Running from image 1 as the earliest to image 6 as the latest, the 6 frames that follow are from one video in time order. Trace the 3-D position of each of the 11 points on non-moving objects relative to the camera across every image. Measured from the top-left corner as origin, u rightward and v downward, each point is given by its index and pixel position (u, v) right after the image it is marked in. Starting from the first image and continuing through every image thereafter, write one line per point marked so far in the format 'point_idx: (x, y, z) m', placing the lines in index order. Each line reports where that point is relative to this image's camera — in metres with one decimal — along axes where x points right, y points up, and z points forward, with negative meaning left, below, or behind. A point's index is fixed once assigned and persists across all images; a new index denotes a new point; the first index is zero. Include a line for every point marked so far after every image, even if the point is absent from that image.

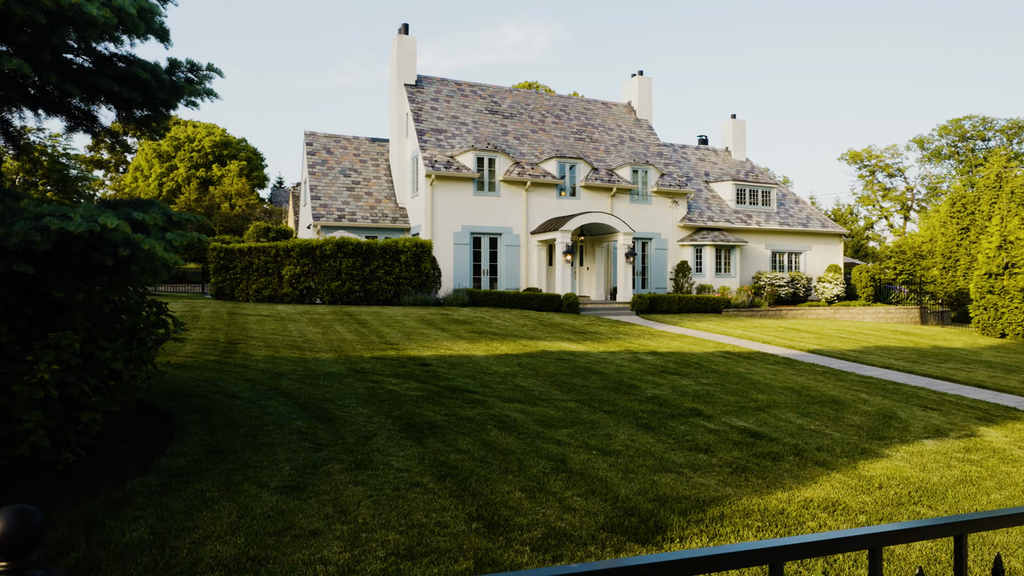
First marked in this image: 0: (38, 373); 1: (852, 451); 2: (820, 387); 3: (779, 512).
0: (-2.7, -0.5, +3.3) m
1: (+3.8, -1.9, +6.4) m
2: (+5.2, -1.7, +9.7) m
3: (+2.2, -1.8, +4.6) m
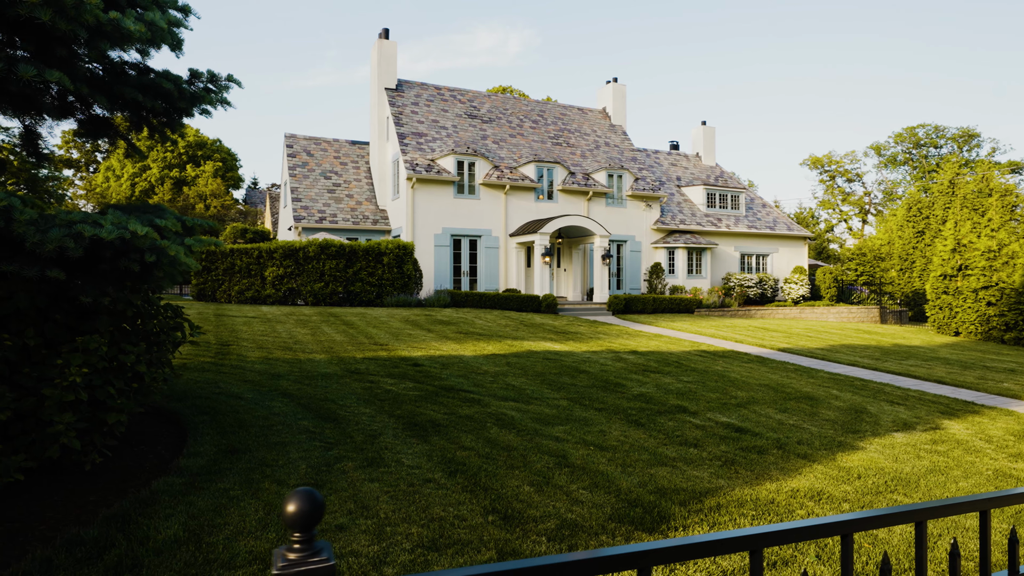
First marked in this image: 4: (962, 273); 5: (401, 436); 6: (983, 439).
0: (-2.6, -0.5, +3.4) m
1: (+3.8, -1.9, +6.8) m
2: (+5.0, -1.7, +10.1) m
3: (+2.2, -1.8, +4.9) m
4: (+14.7, +0.5, +18.8) m
5: (-1.1, -1.4, +5.4) m
6: (+6.2, -2.0, +7.6) m
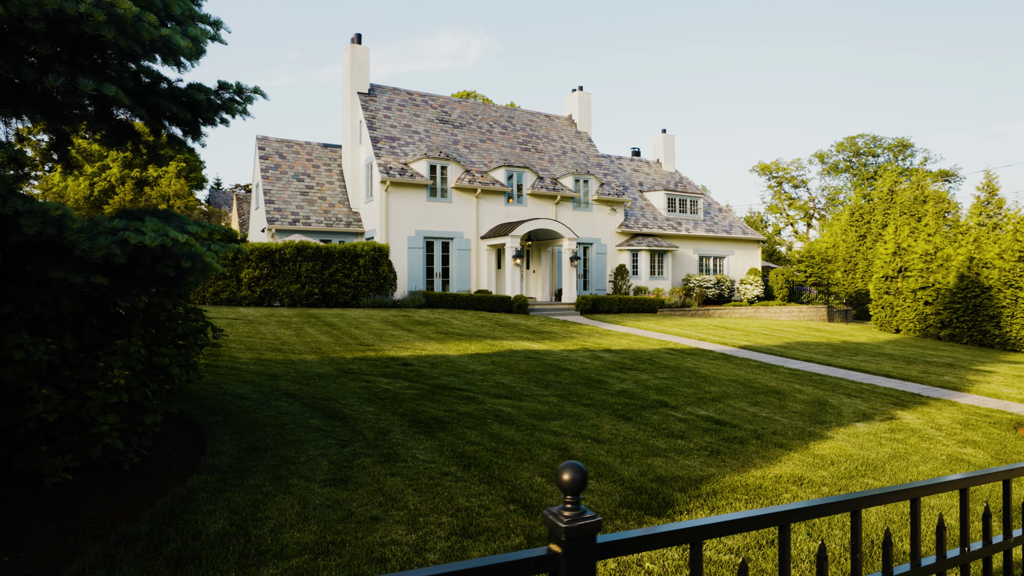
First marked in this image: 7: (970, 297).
0: (-2.4, -0.5, +3.4) m
1: (+3.7, -1.9, +7.4) m
2: (+4.7, -1.7, +10.8) m
3: (+2.3, -1.9, +5.3) m
4: (+13.6, +0.5, +20.2) m
5: (-1.0, -1.4, +5.6) m
6: (+6.1, -2.0, +8.3) m
7: (+14.2, -0.3, +17.8) m
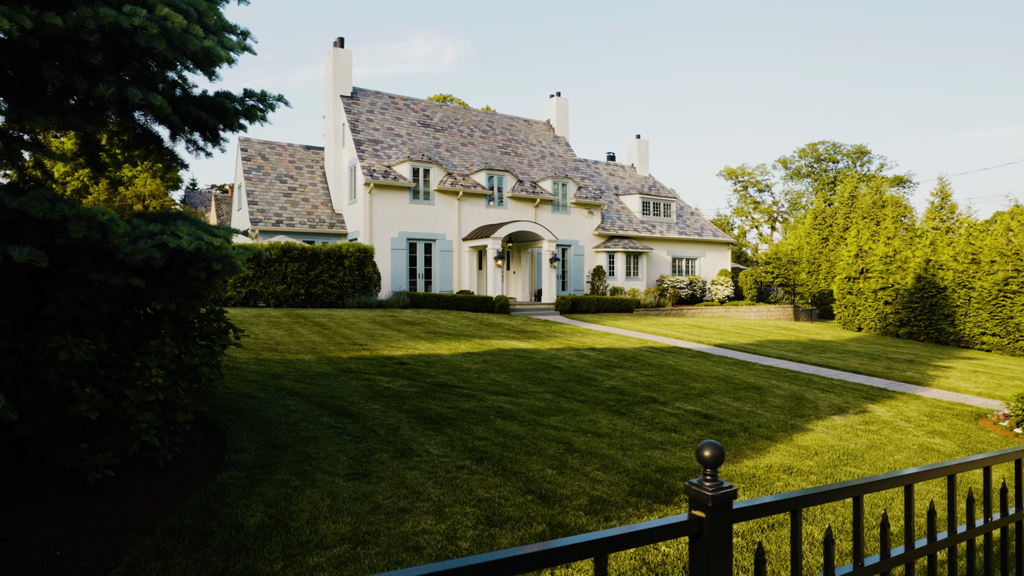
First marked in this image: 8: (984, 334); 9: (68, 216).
0: (-2.2, -0.5, +3.5) m
1: (+3.7, -1.9, +7.7) m
2: (+4.4, -1.7, +11.2) m
3: (+2.4, -1.8, +5.6) m
4: (+12.9, +0.5, +21.1) m
5: (-0.9, -1.4, +5.7) m
6: (+6.0, -2.0, +8.8) m
7: (+13.6, -0.3, +18.8) m
8: (+14.2, -1.4, +17.2) m
9: (-2.3, +0.4, +3.0) m
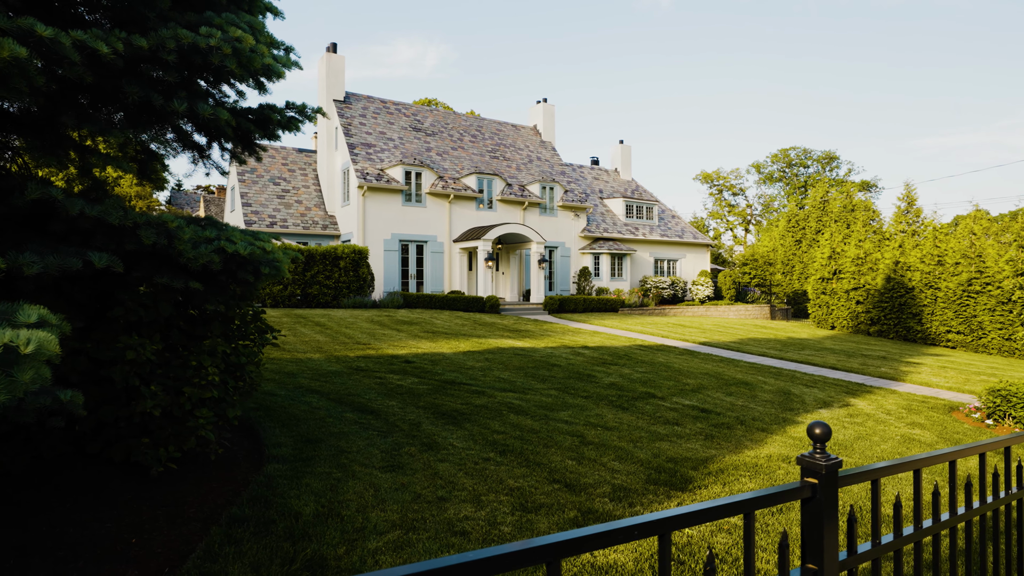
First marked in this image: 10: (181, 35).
0: (-1.9, -0.5, +3.6) m
1: (+3.8, -1.9, +8.1) m
2: (+4.4, -1.7, +11.6) m
3: (+2.5, -1.8, +6.0) m
4: (+12.4, +0.5, +21.8) m
5: (-0.8, -1.4, +5.9) m
6: (+6.0, -2.0, +9.3) m
7: (+13.2, -0.3, +19.6) m
8: (+13.8, -1.4, +18.0) m
9: (-2.0, +0.4, +3.1) m
10: (-1.7, +1.3, +2.9) m
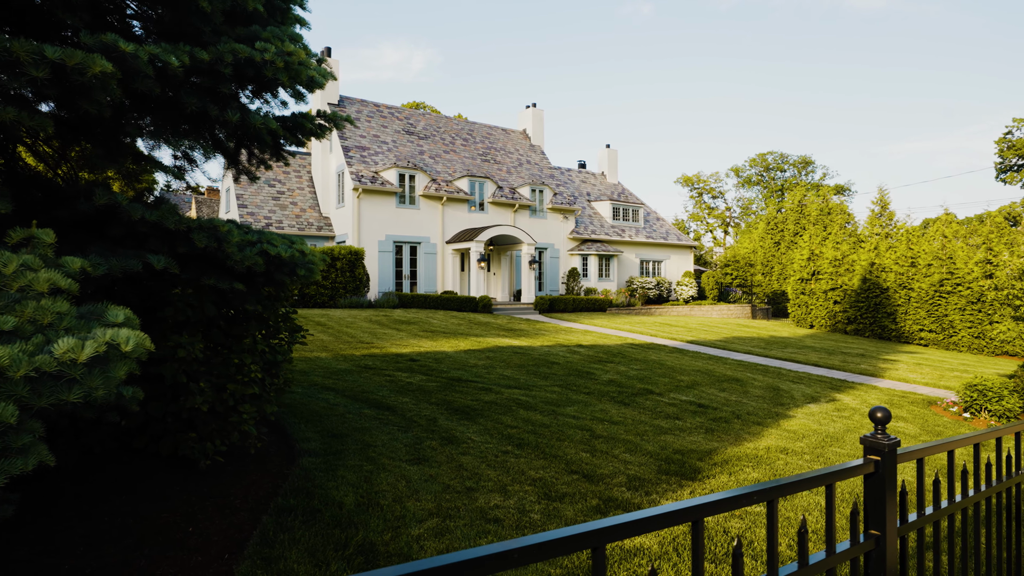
0: (-1.7, -0.5, +3.7) m
1: (+3.8, -1.9, +8.4) m
2: (+4.3, -1.7, +11.9) m
3: (+2.7, -1.8, +6.2) m
4: (+11.9, +0.5, +22.4) m
5: (-0.6, -1.4, +6.0) m
6: (+6.0, -2.0, +9.7) m
7: (+12.9, -0.3, +20.2) m
8: (+13.5, -1.4, +18.7) m
9: (-1.8, +0.4, +3.2) m
10: (-1.5, +1.3, +3.1) m
